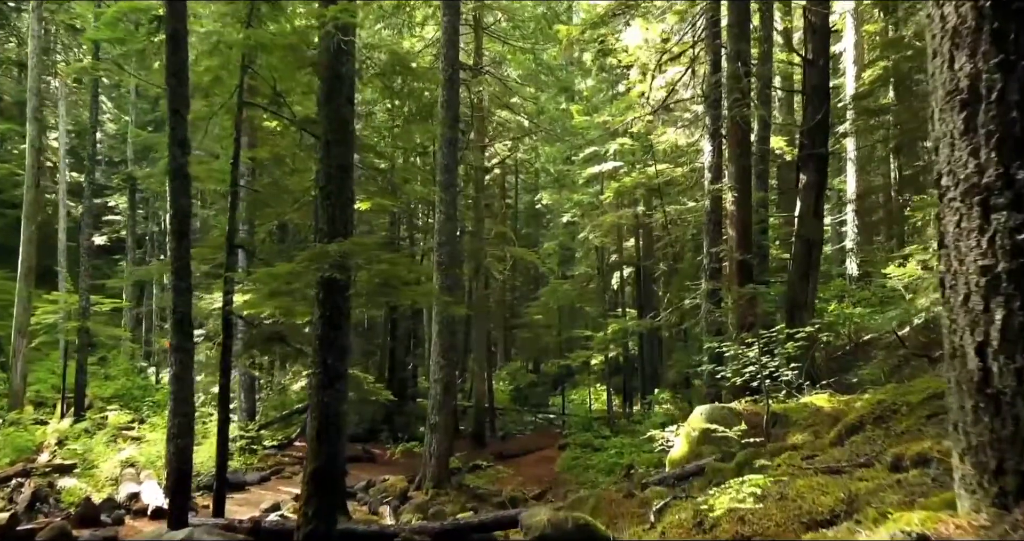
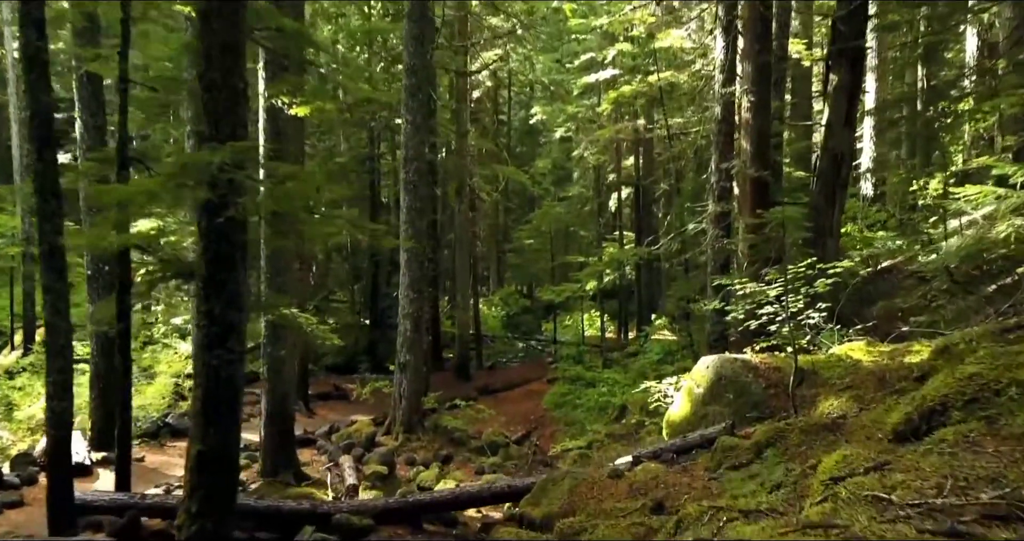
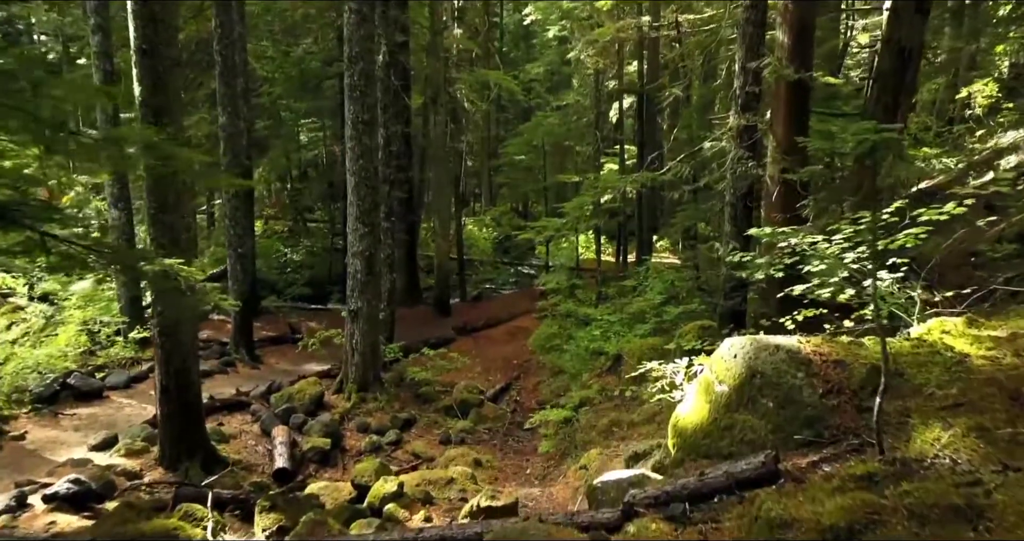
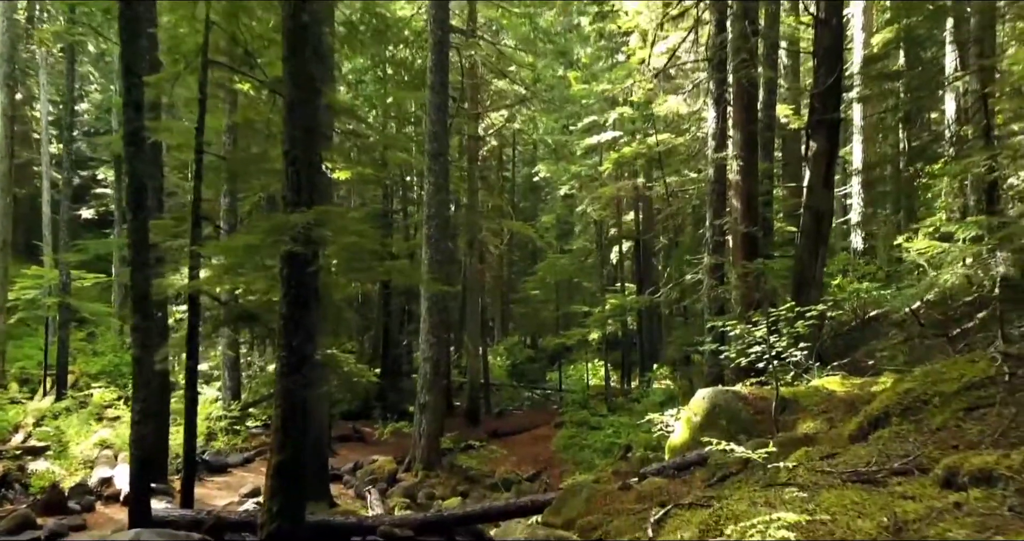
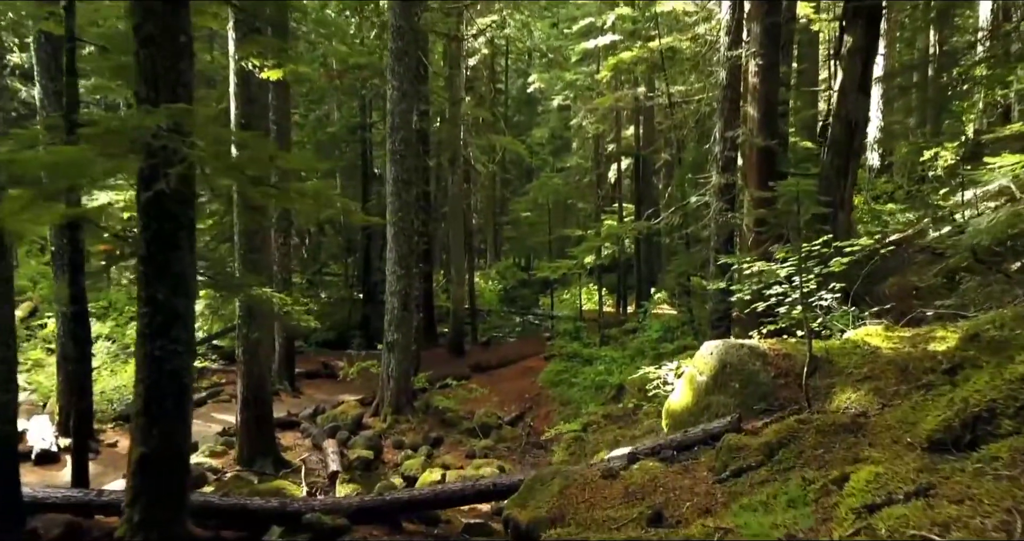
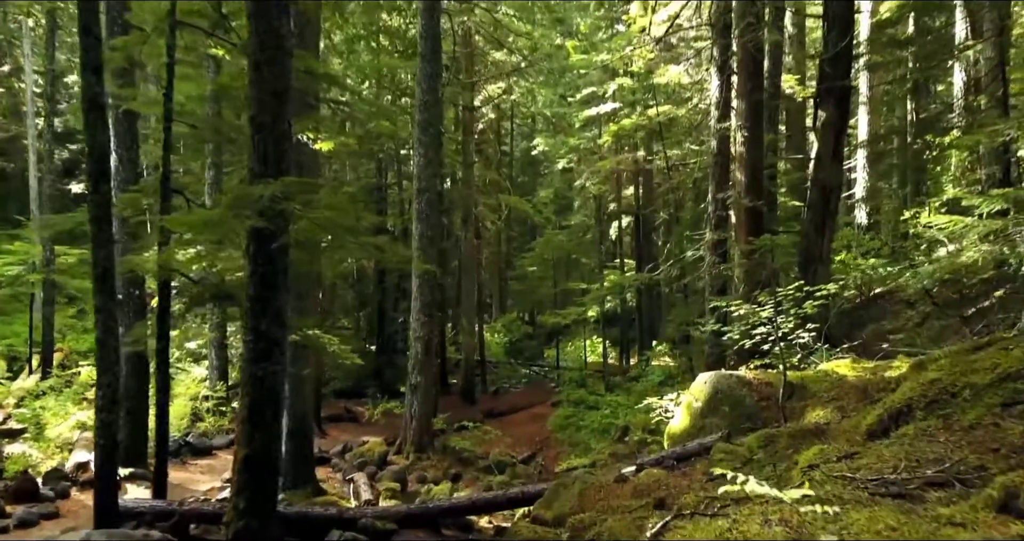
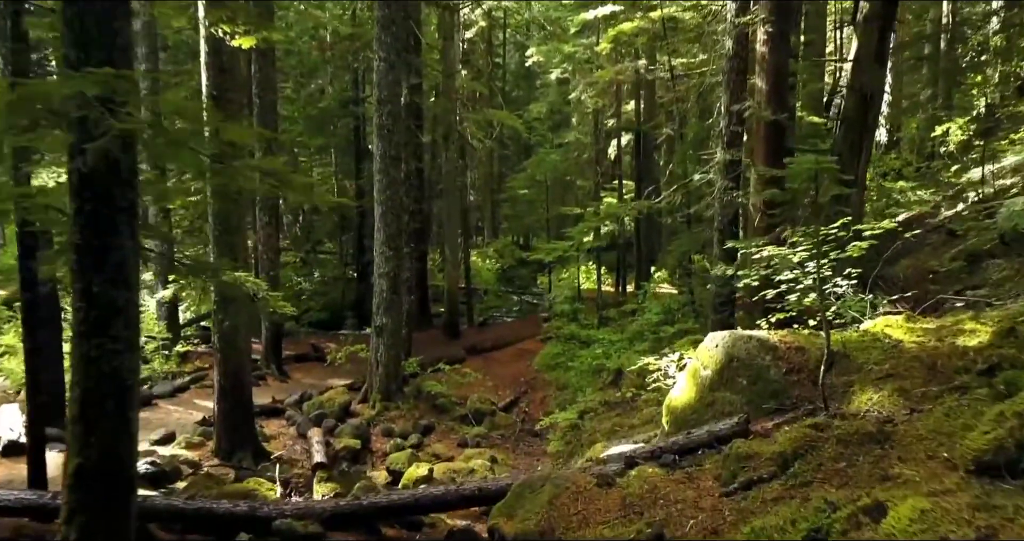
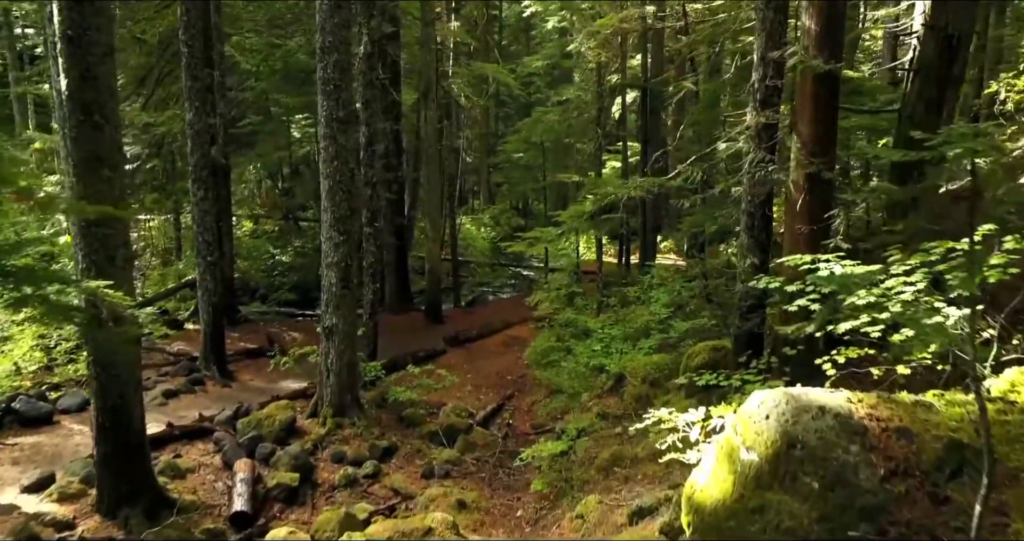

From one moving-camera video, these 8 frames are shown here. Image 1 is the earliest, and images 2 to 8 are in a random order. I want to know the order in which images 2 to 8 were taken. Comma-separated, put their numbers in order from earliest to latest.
4, 6, 2, 5, 7, 3, 8
